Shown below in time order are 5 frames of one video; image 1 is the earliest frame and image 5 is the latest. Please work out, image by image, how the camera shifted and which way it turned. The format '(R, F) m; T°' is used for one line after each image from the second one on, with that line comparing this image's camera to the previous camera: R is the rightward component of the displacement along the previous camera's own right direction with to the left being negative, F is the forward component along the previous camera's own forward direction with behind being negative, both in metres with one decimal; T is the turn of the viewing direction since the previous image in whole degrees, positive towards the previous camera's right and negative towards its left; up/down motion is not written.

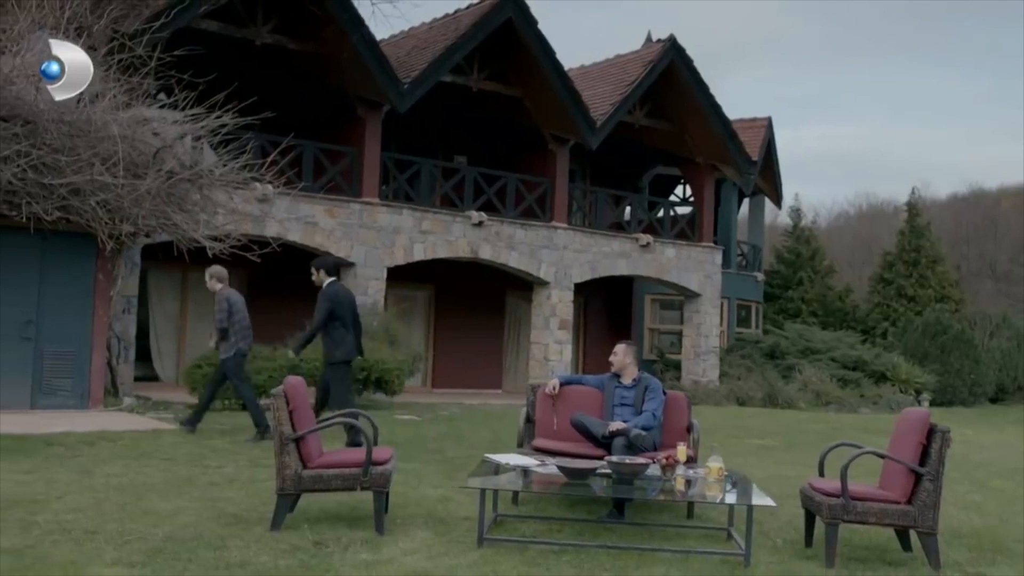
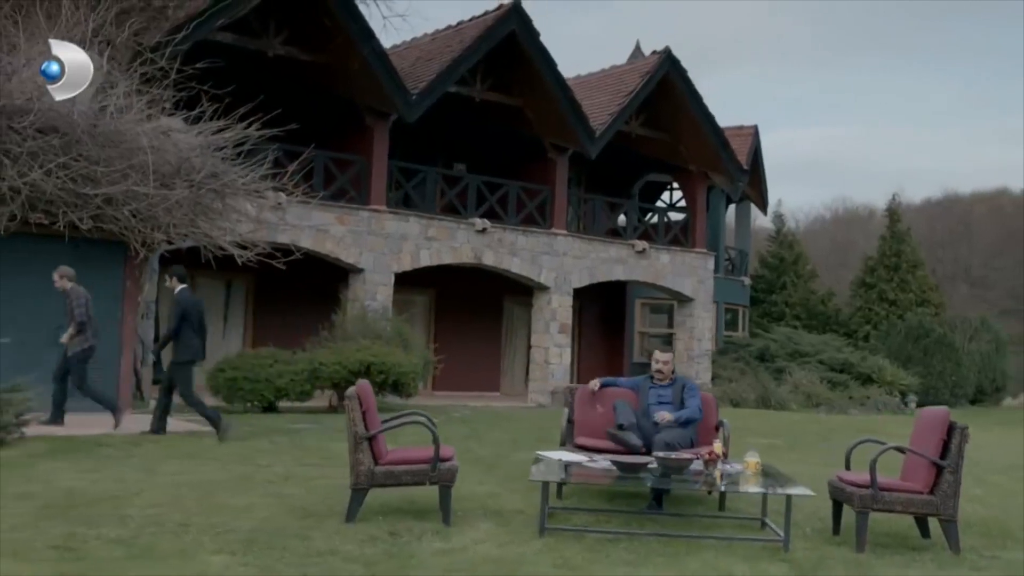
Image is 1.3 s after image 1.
(-0.4, -0.4) m; +1°
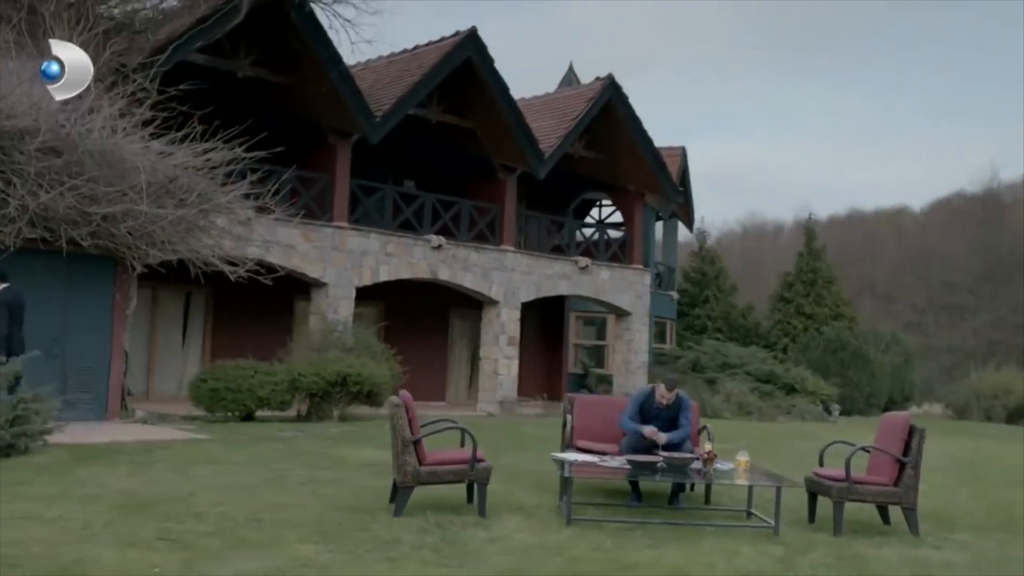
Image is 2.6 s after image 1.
(-0.7, -0.8) m; +5°
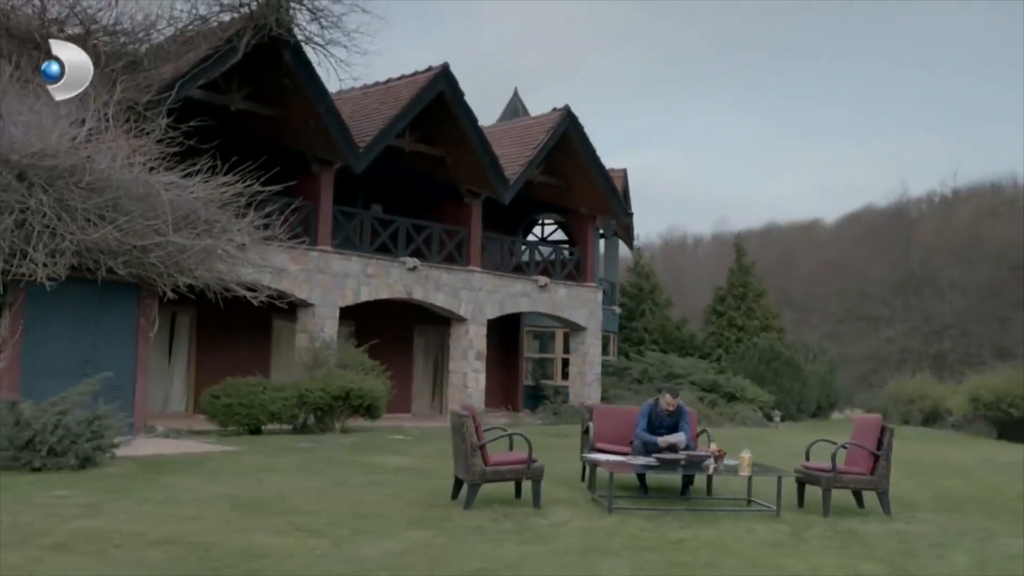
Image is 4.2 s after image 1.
(-1.0, -1.2) m; +5°
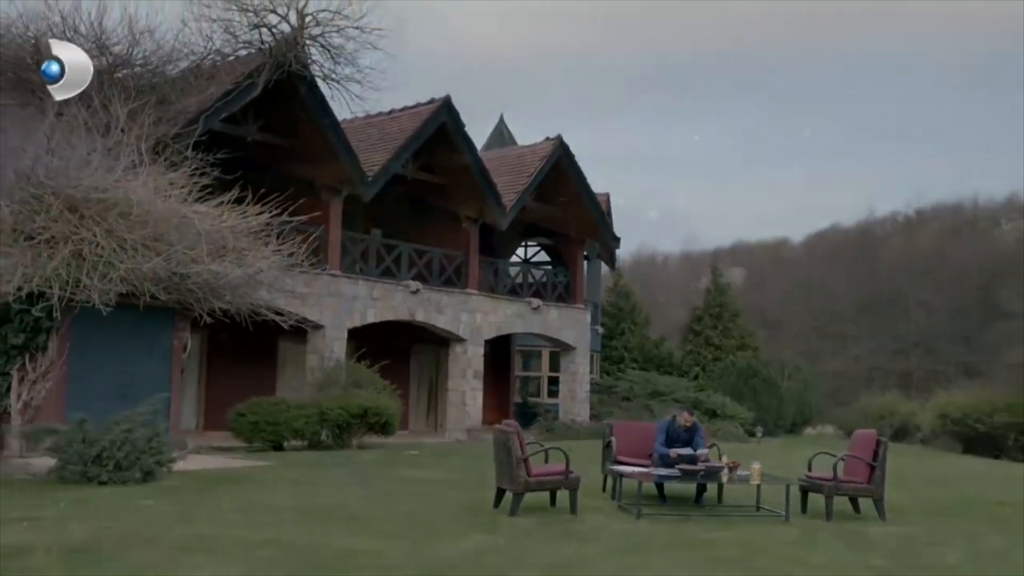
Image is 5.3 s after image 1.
(-0.6, -0.9) m; +2°
